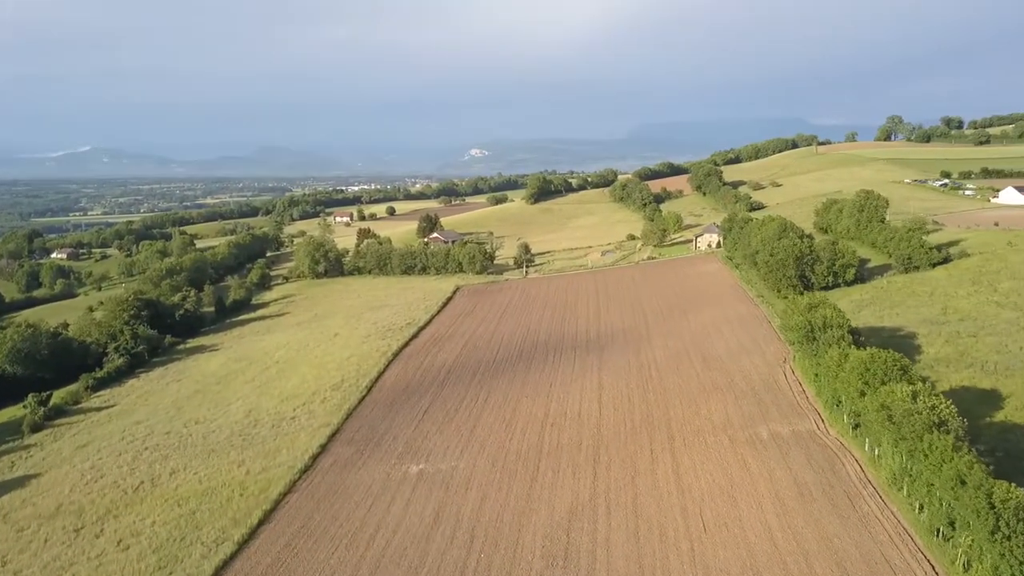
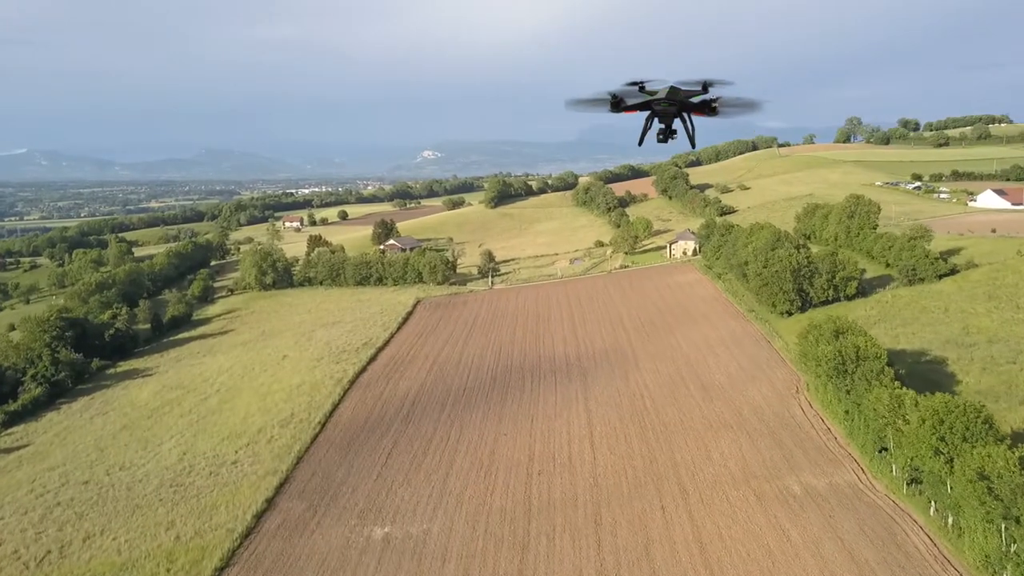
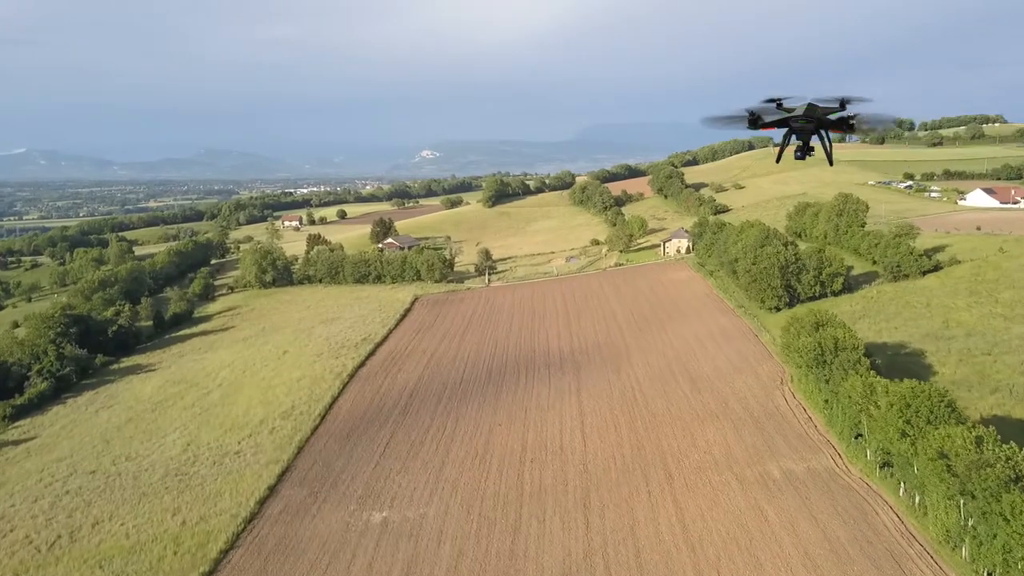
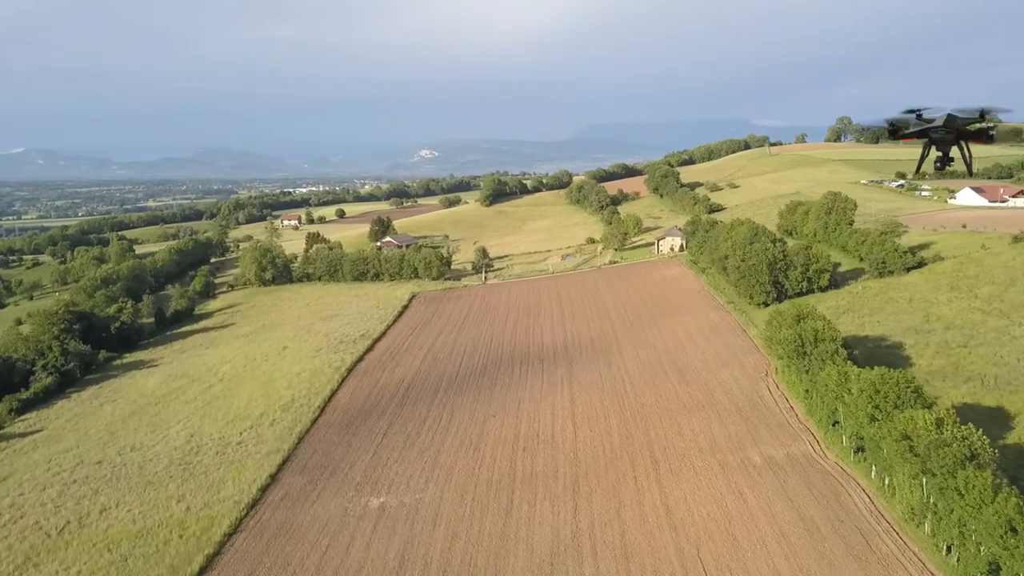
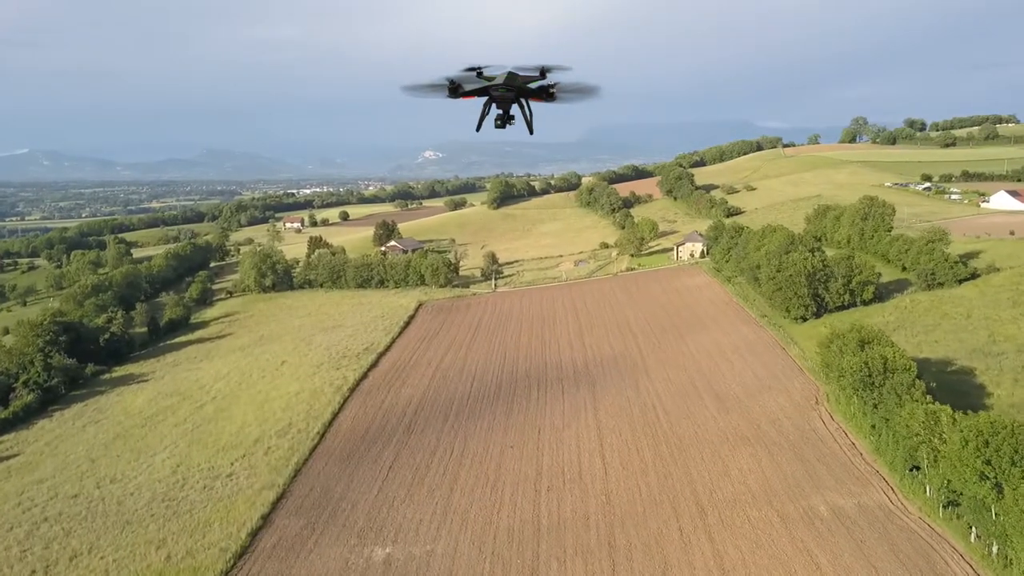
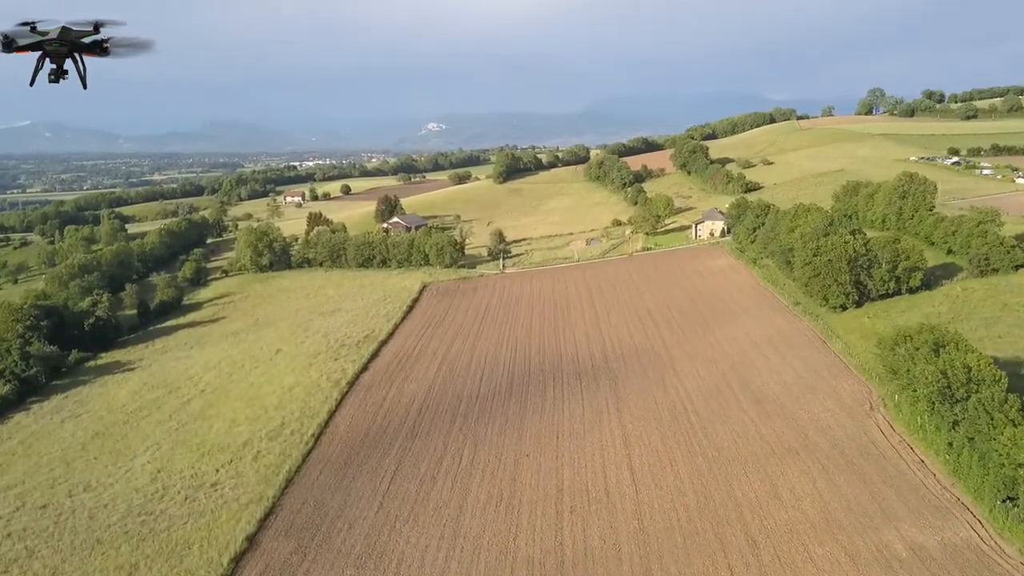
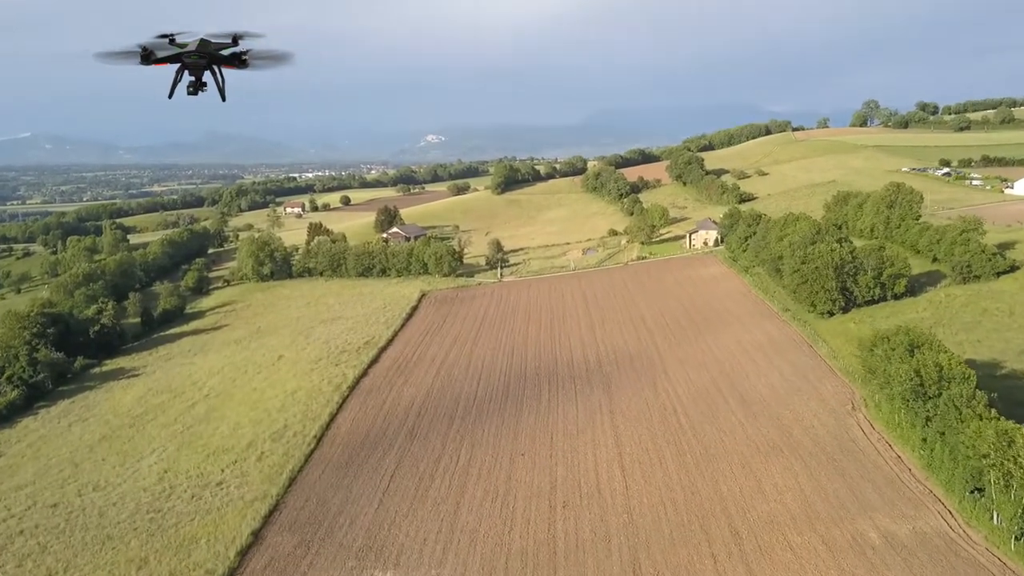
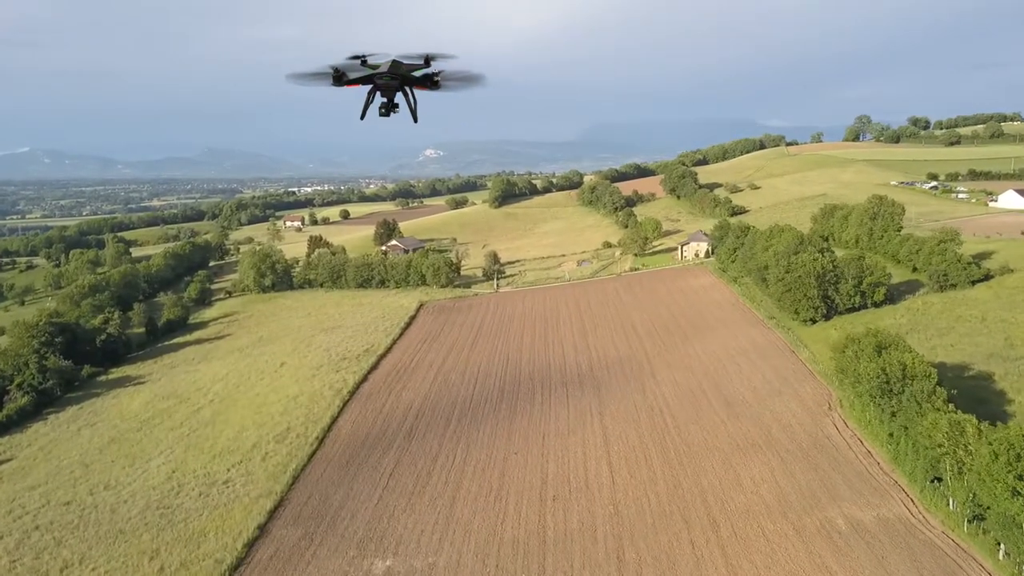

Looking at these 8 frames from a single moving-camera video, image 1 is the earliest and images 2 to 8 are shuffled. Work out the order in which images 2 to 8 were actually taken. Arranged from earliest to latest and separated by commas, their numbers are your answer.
4, 3, 2, 5, 8, 7, 6
